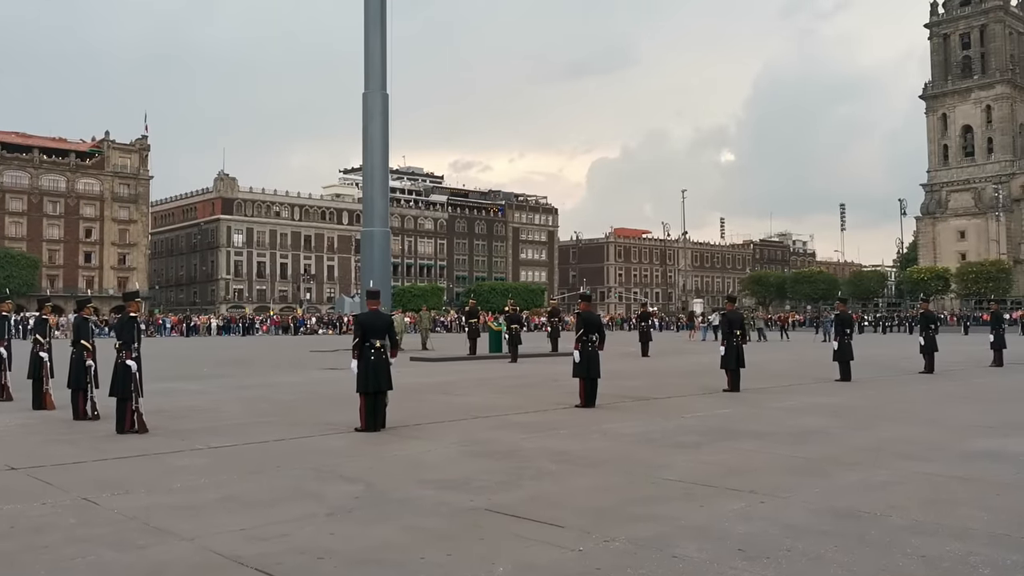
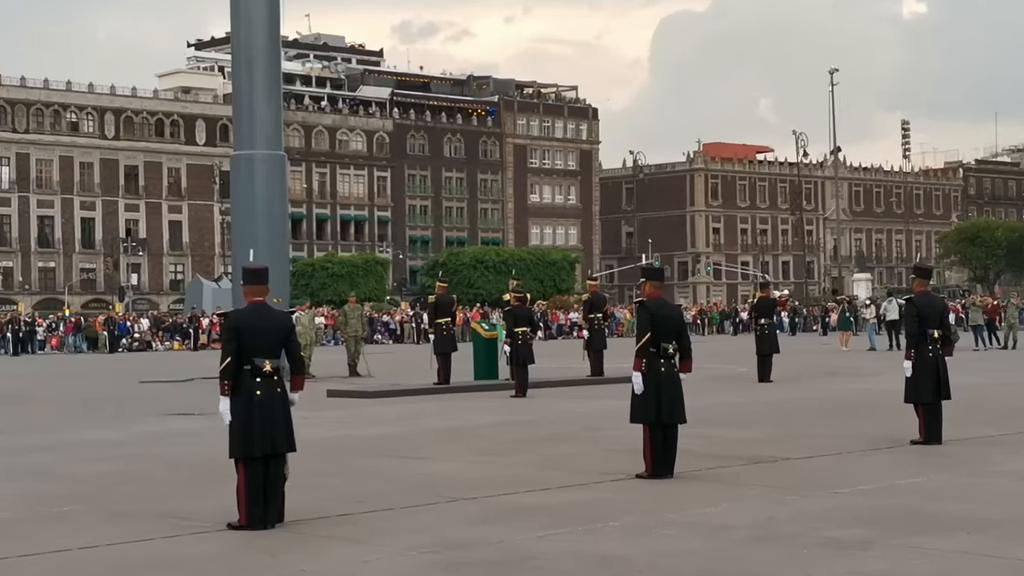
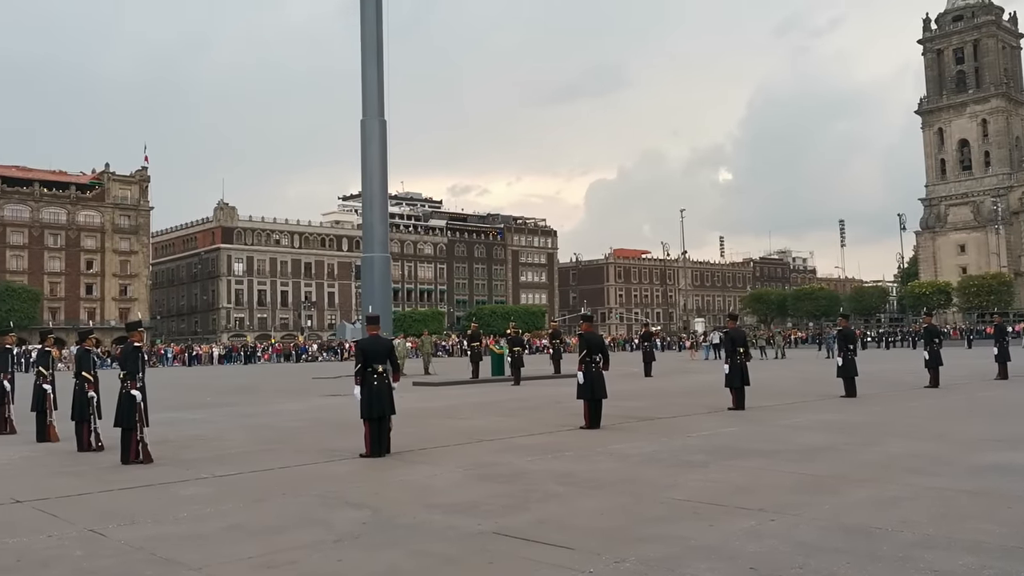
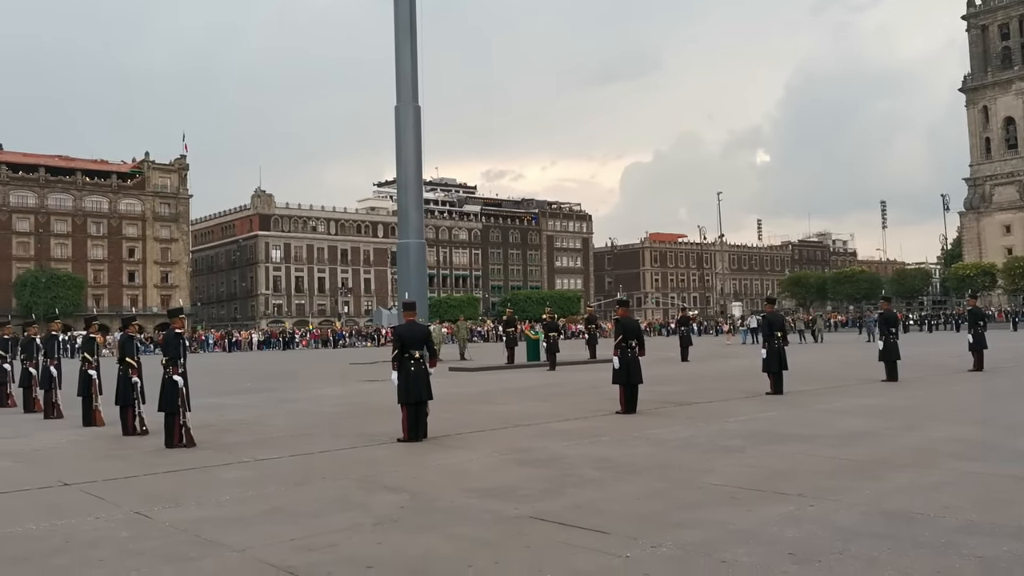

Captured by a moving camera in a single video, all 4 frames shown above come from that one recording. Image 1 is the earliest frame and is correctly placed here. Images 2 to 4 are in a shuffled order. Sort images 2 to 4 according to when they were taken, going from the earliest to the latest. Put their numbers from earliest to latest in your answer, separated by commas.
3, 4, 2
